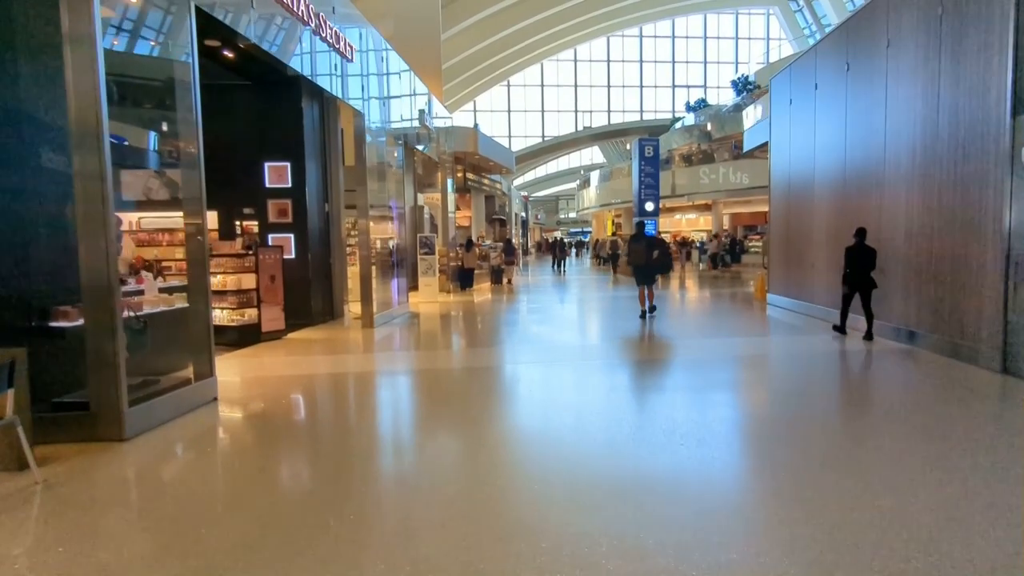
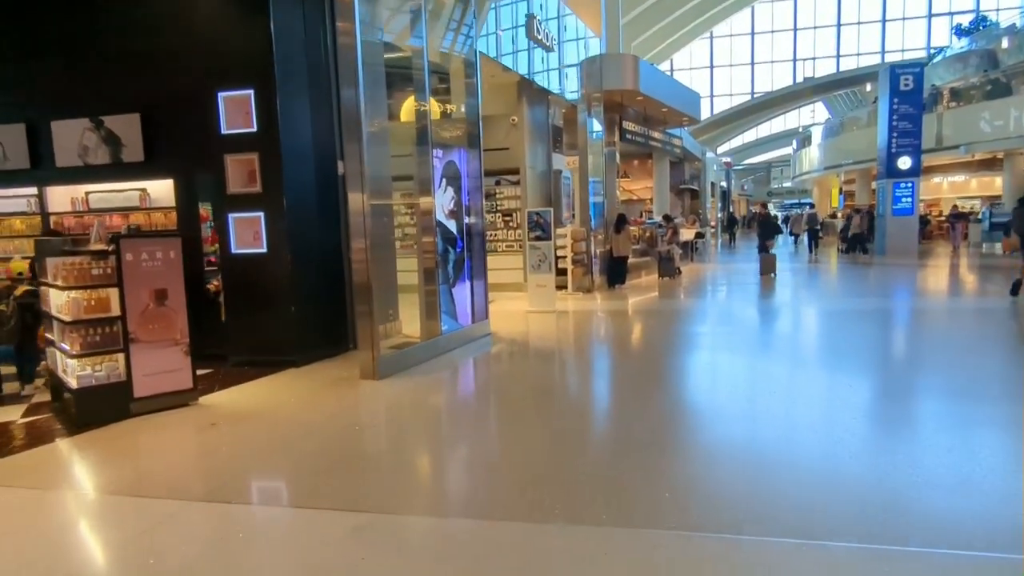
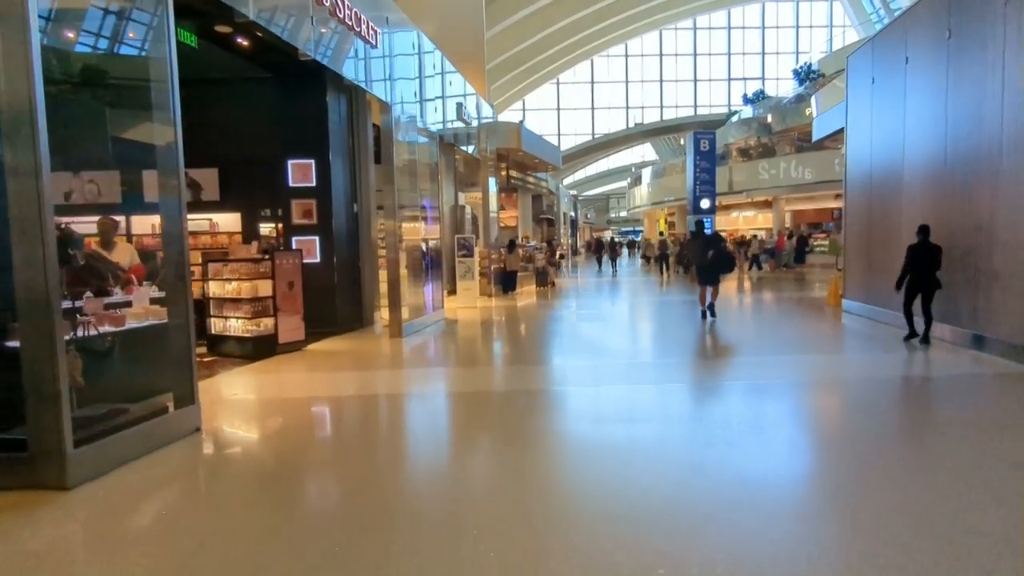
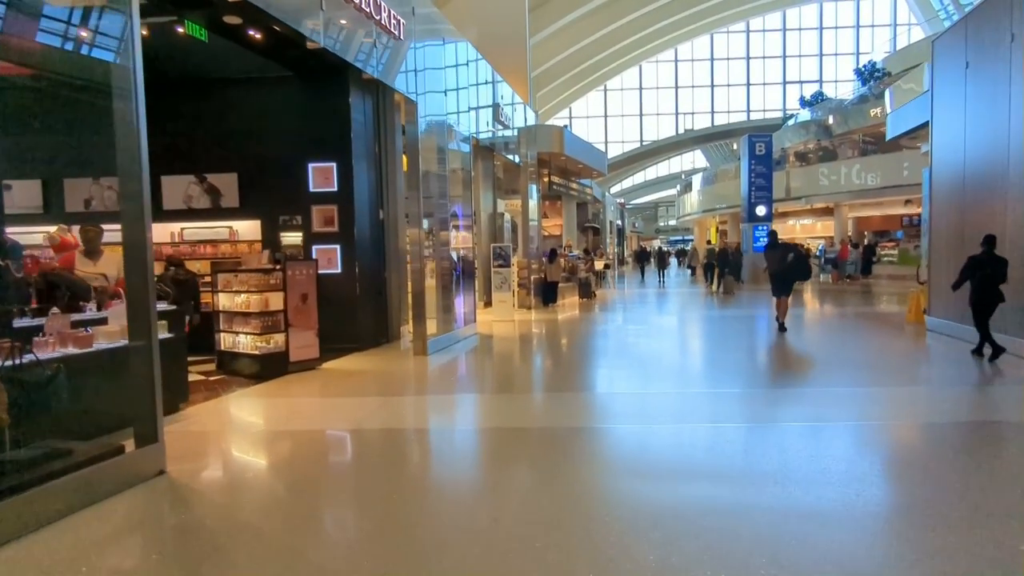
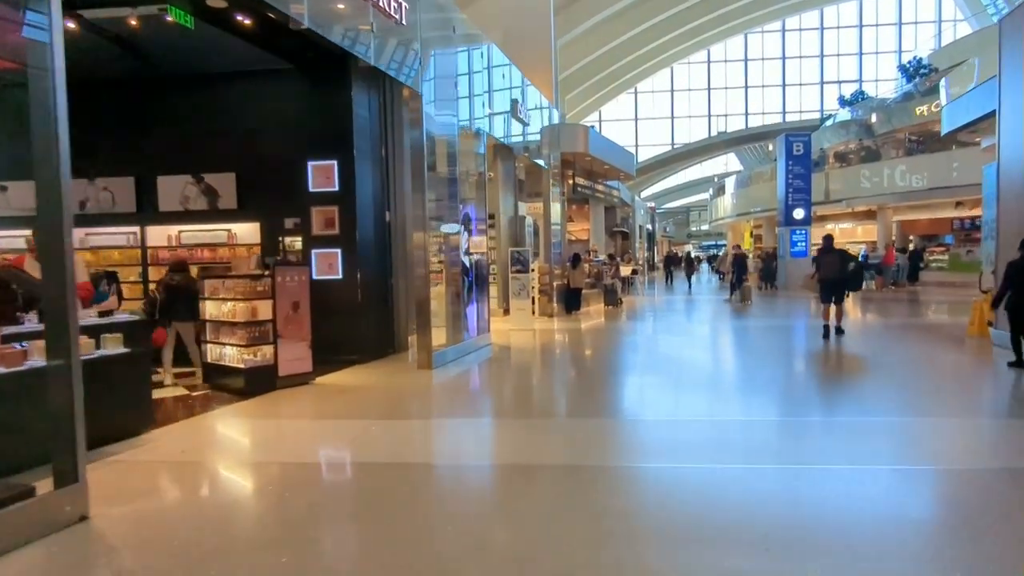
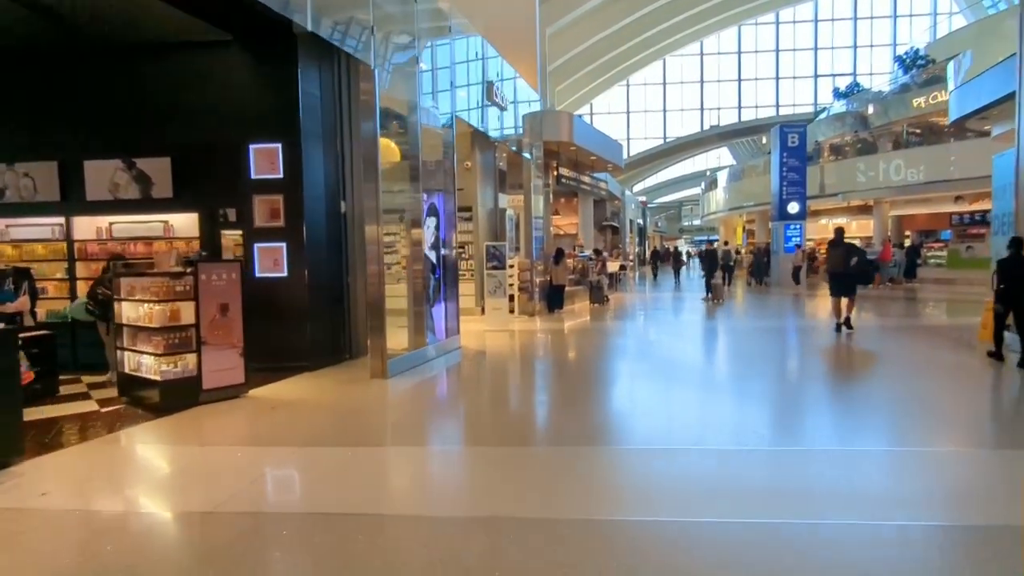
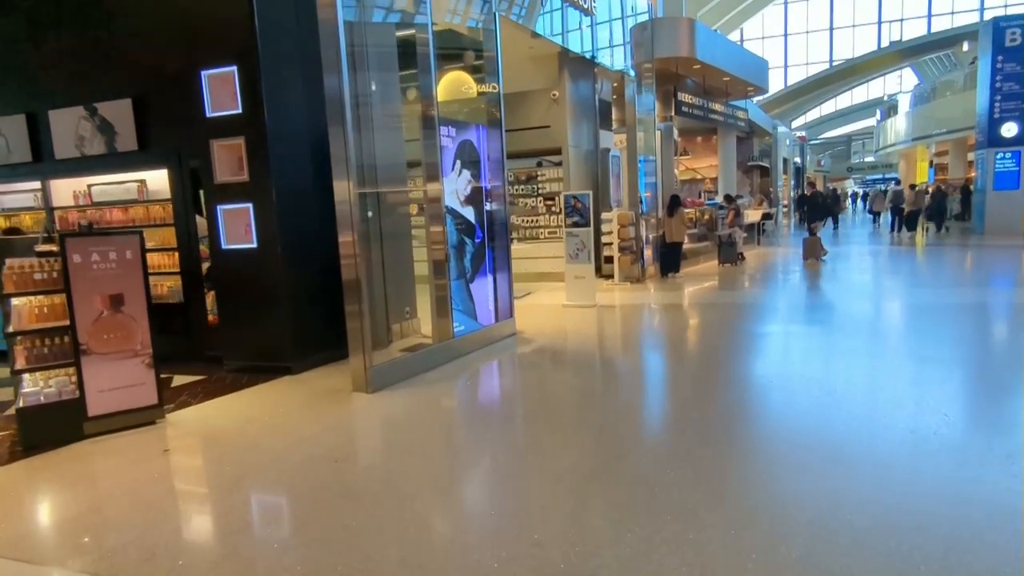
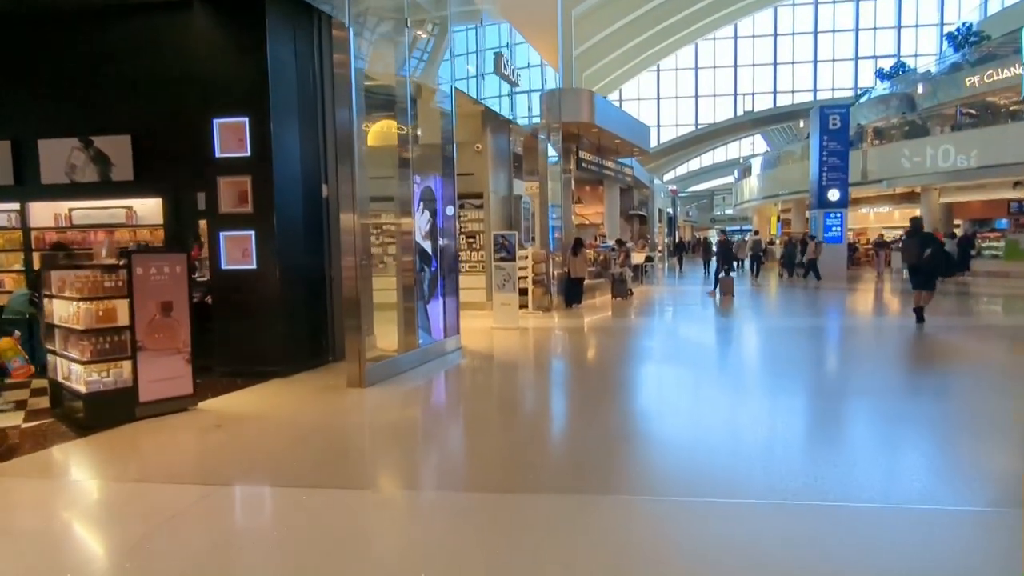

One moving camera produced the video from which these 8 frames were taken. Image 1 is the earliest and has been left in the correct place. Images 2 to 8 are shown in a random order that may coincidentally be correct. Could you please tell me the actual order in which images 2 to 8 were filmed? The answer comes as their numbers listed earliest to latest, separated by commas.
3, 4, 5, 6, 8, 2, 7
